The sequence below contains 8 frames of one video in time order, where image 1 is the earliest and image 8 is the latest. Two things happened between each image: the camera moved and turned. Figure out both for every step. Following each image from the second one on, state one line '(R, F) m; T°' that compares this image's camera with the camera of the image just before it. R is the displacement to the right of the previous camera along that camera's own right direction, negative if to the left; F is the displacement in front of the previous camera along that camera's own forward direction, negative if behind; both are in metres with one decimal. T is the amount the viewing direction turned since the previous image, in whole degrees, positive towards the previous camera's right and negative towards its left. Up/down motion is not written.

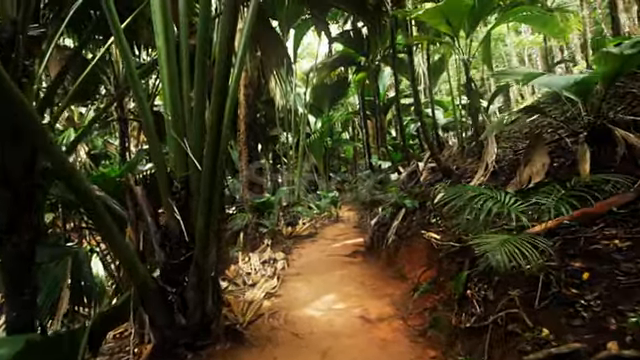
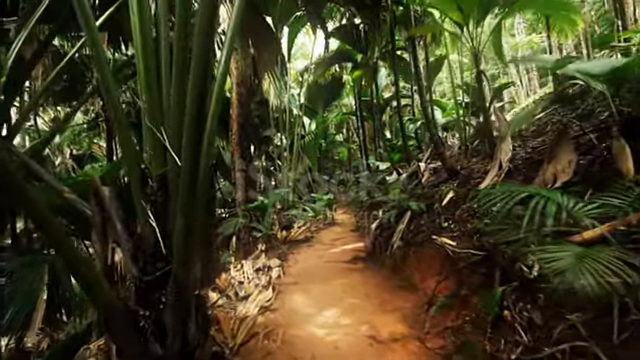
(-0.1, +0.3) m; +1°
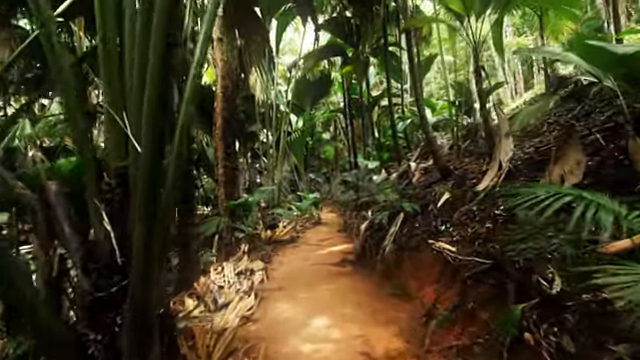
(0.0, +0.3) m; +2°
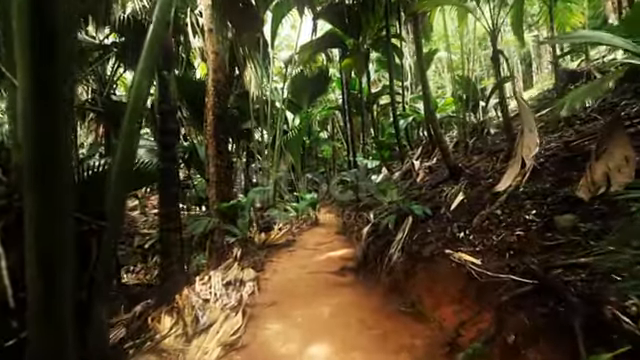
(0.0, +0.4) m; +1°
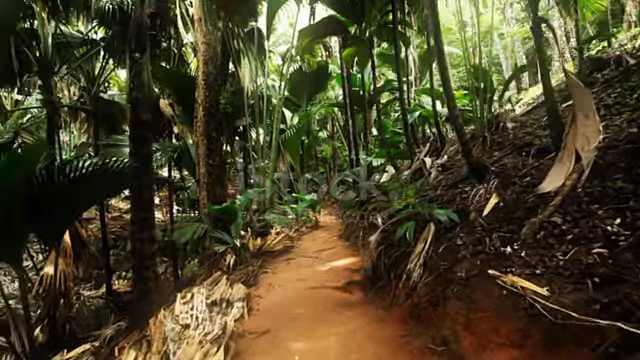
(0.0, +0.6) m; 0°
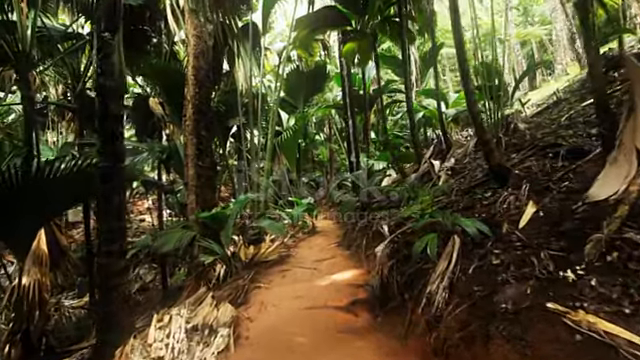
(-0.1, +0.5) m; +1°
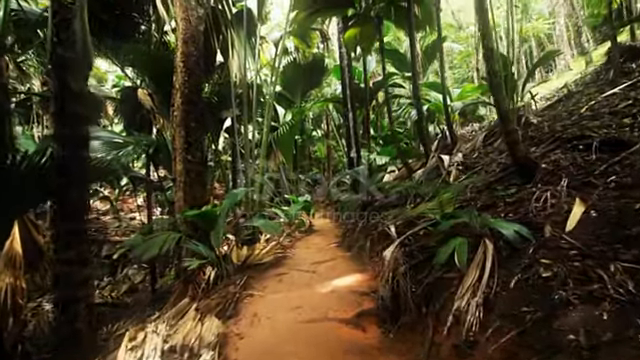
(-0.1, +0.4) m; +1°
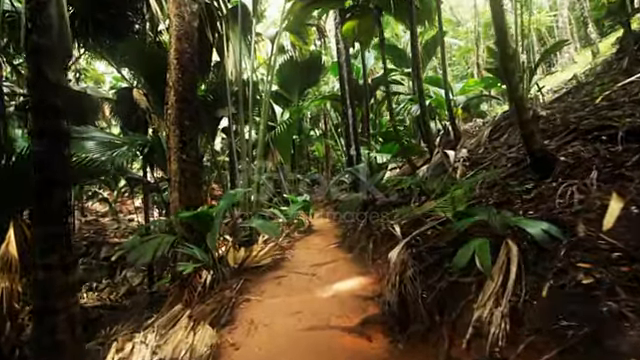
(0.0, +0.2) m; 0°
